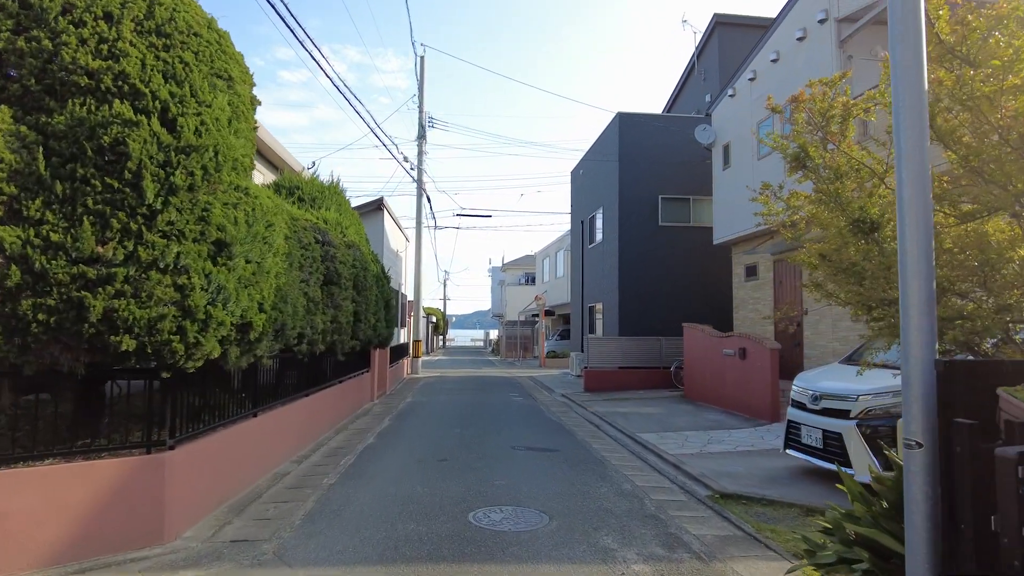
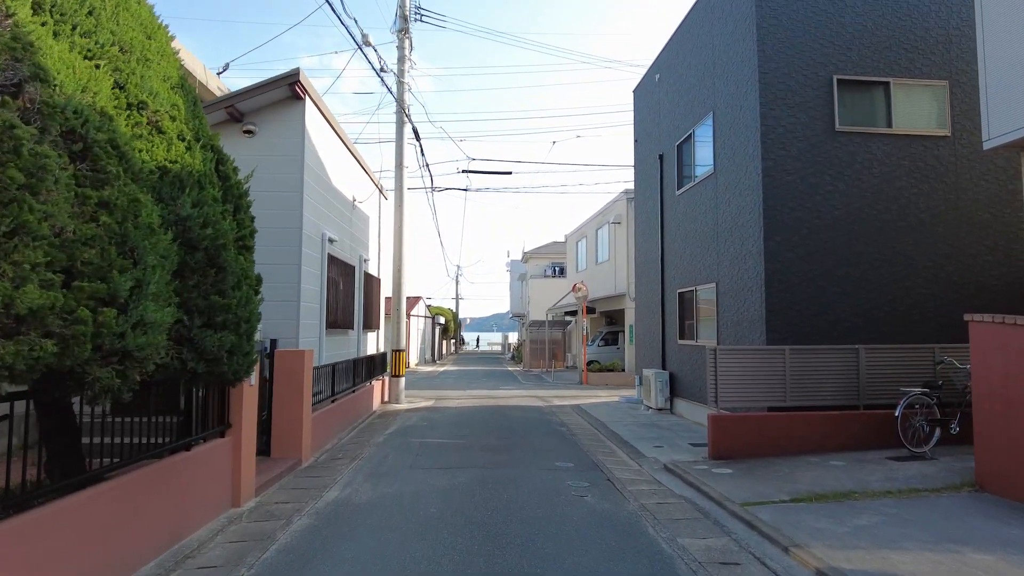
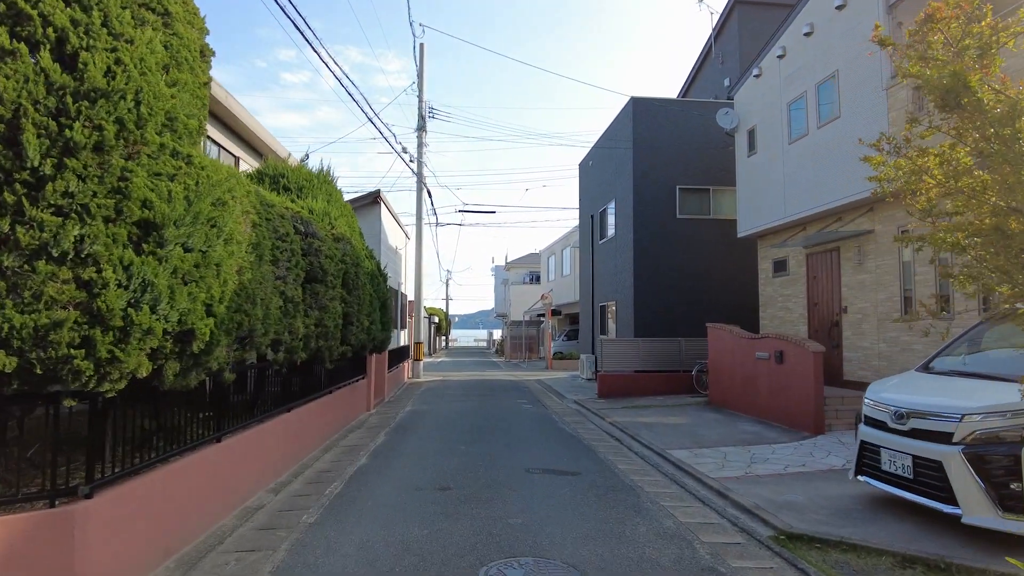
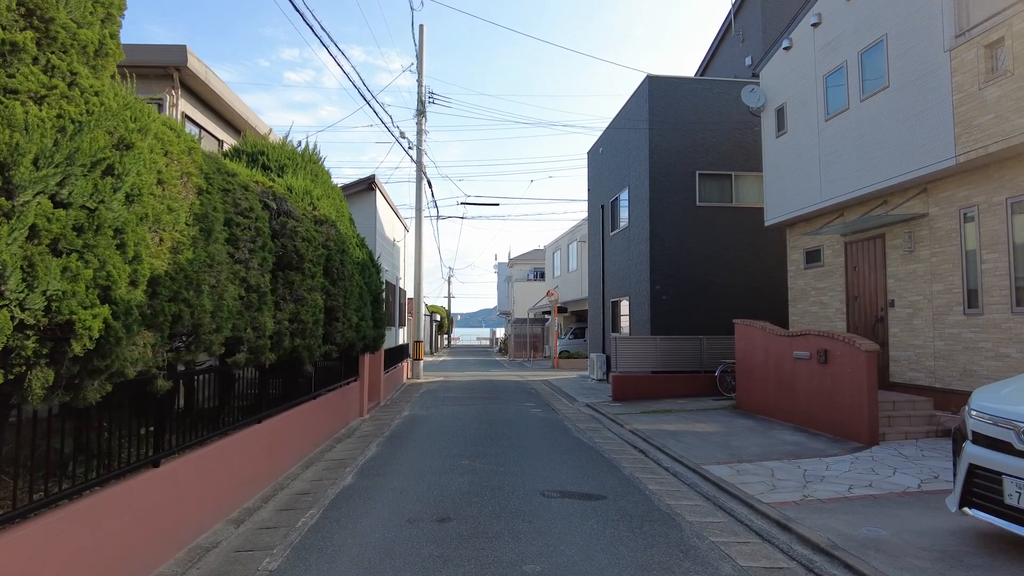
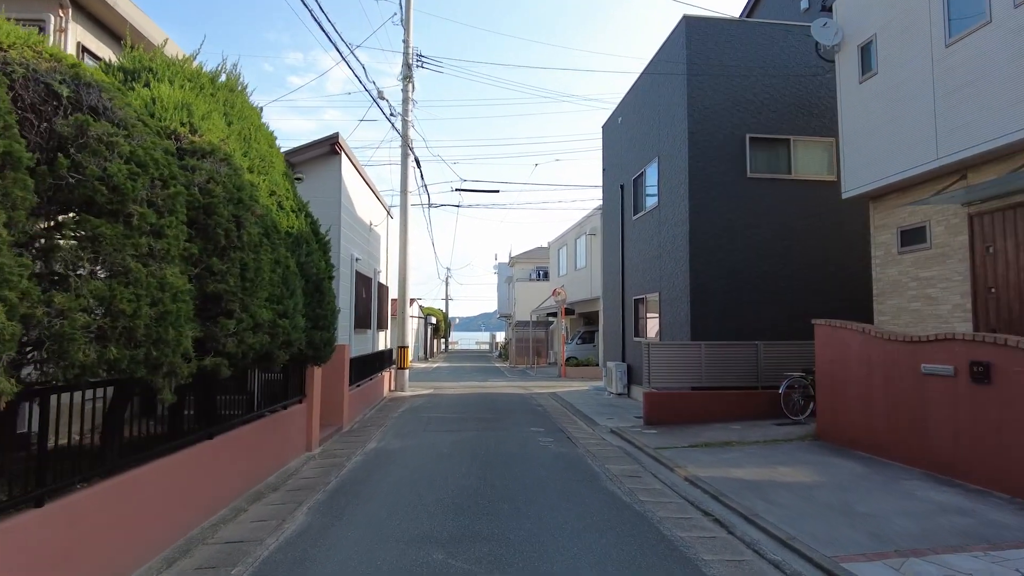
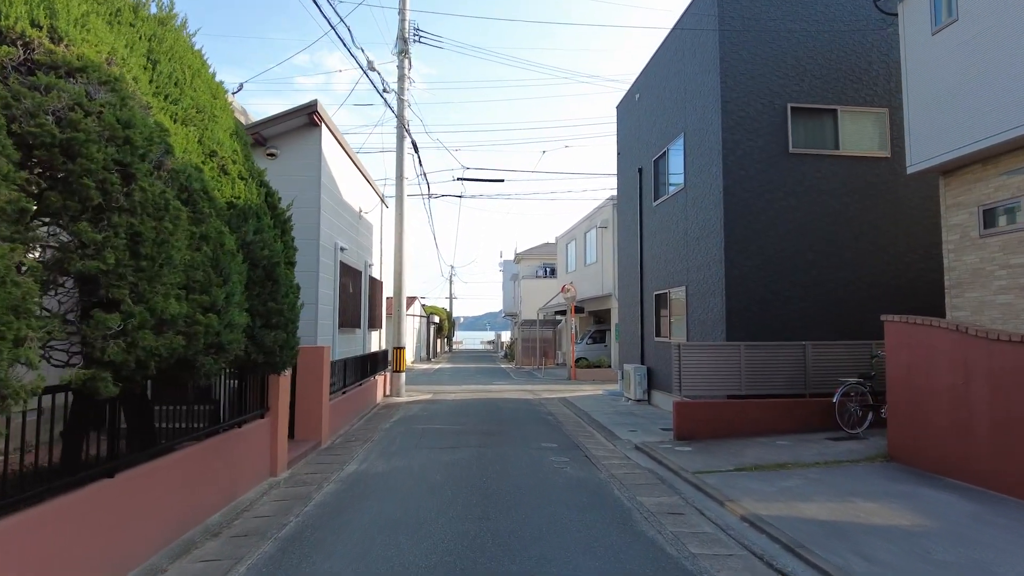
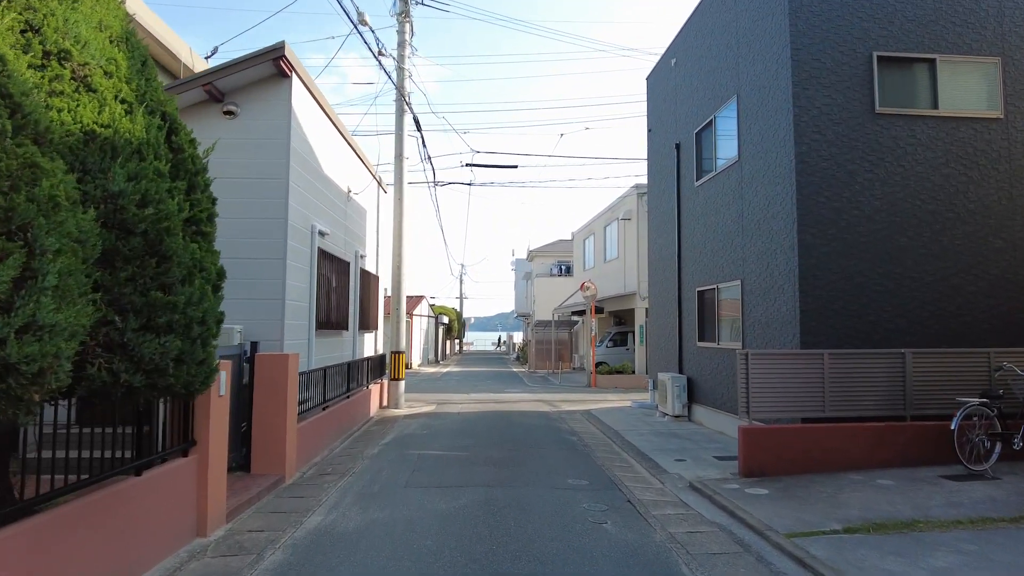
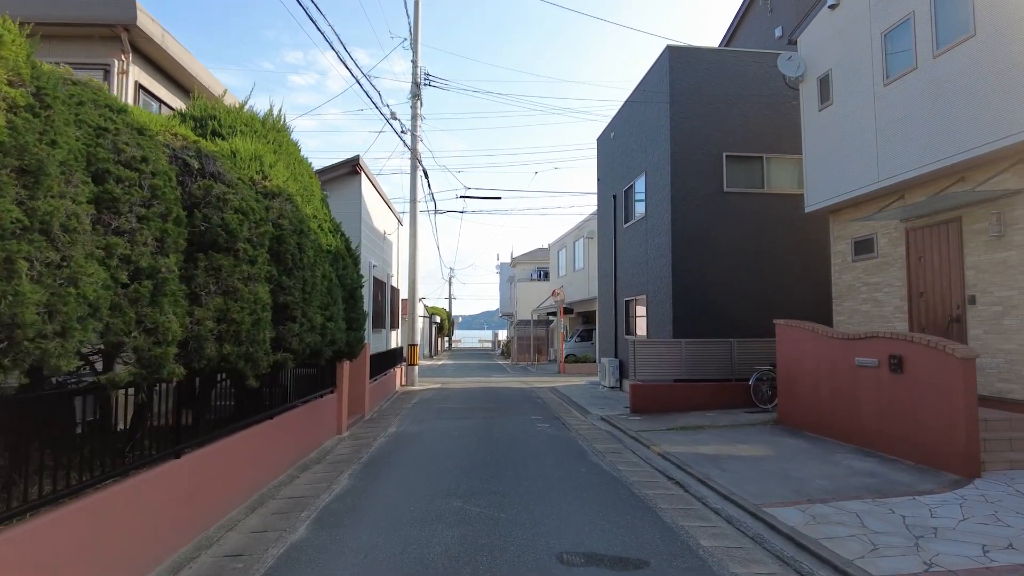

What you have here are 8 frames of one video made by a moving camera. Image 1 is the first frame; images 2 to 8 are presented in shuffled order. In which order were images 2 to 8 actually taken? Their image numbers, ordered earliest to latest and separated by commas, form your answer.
3, 4, 8, 5, 6, 2, 7
